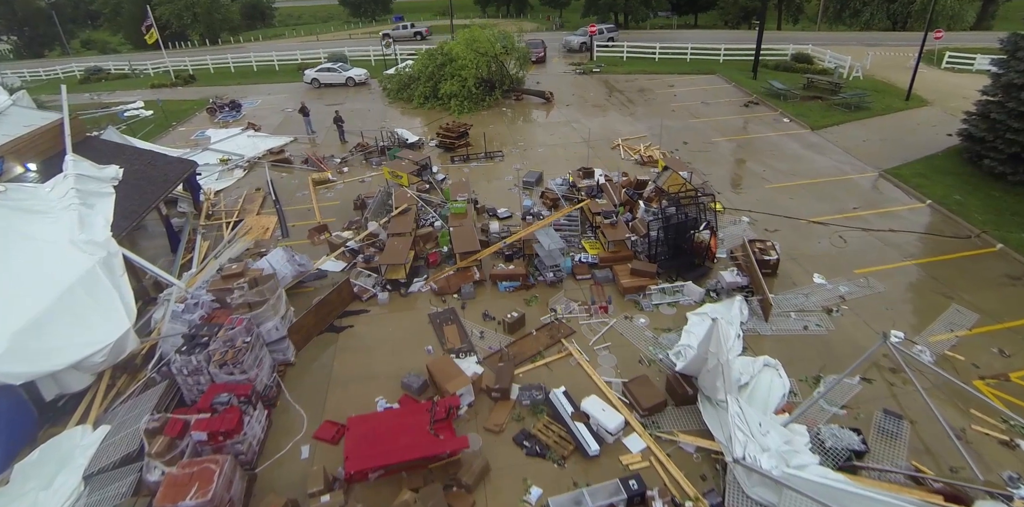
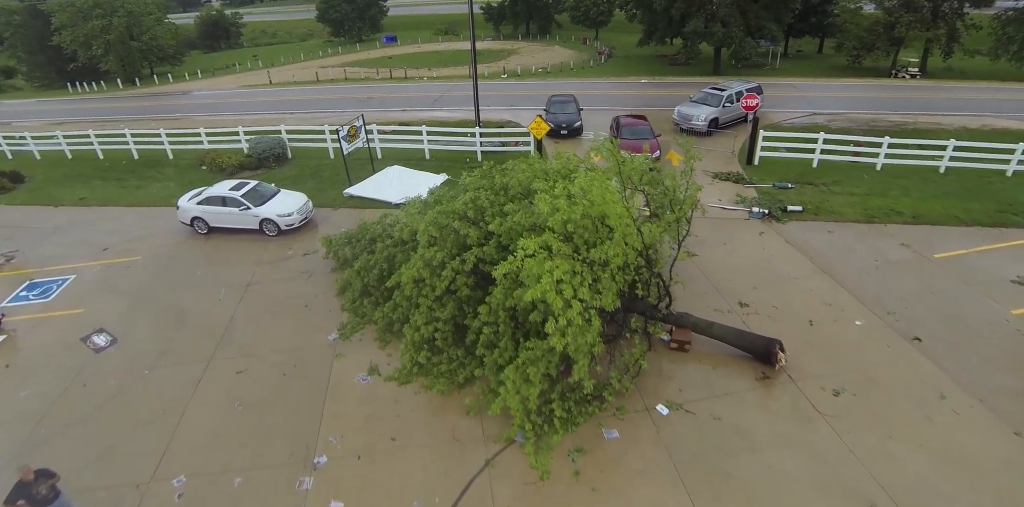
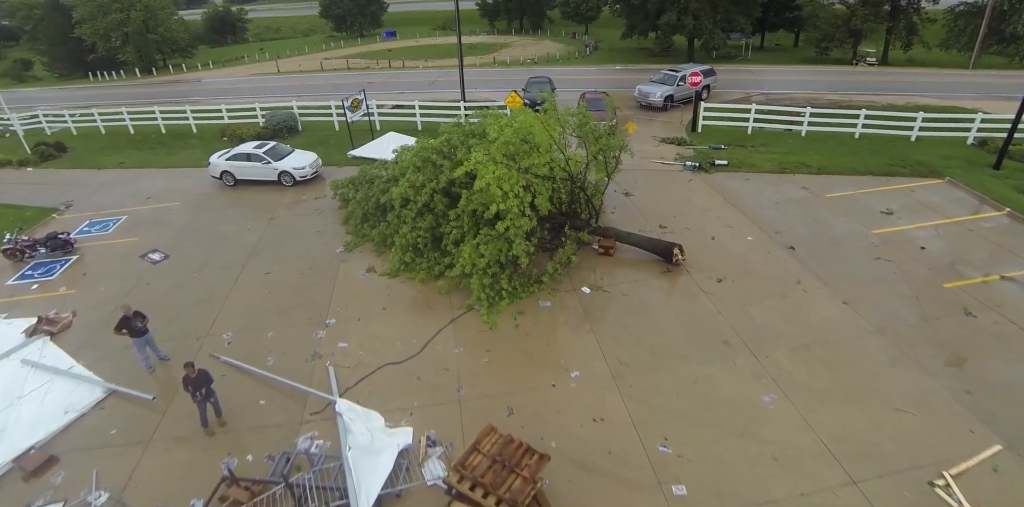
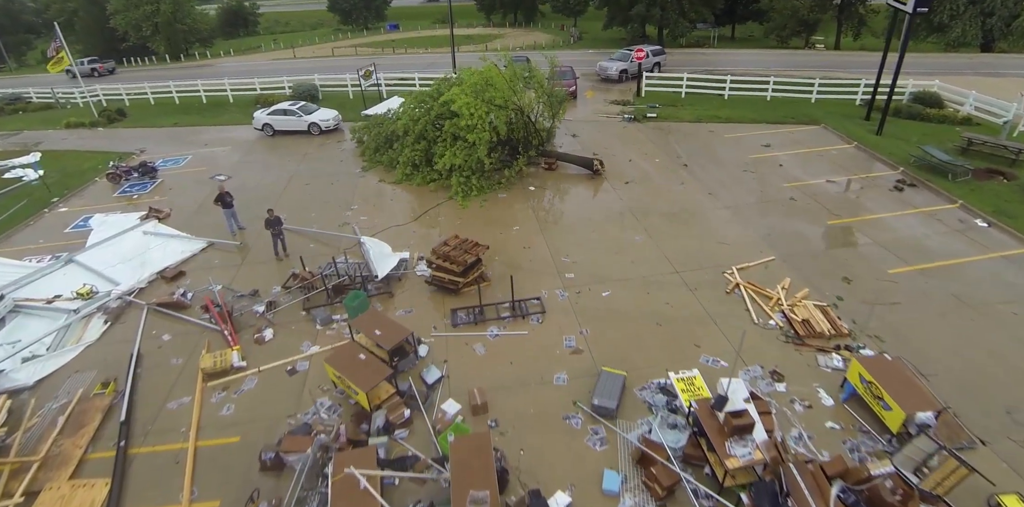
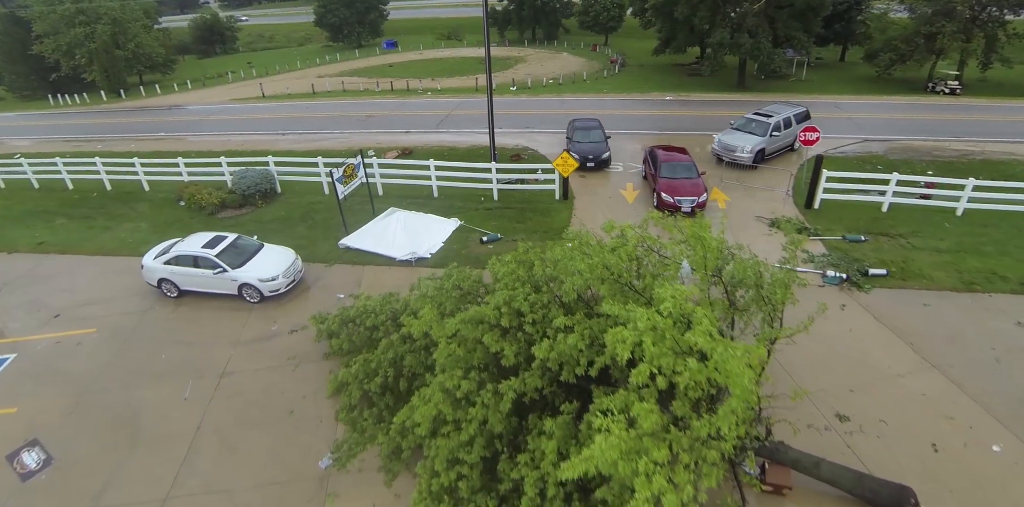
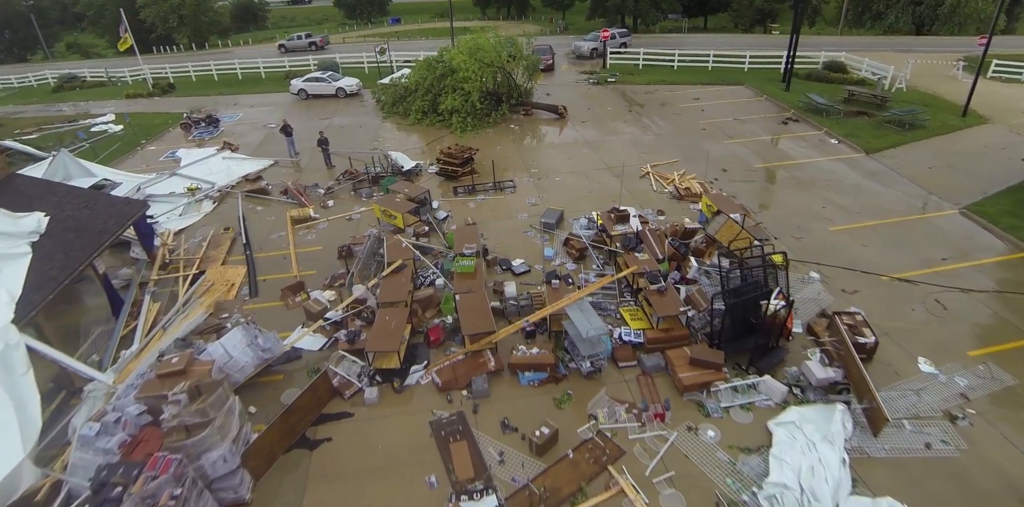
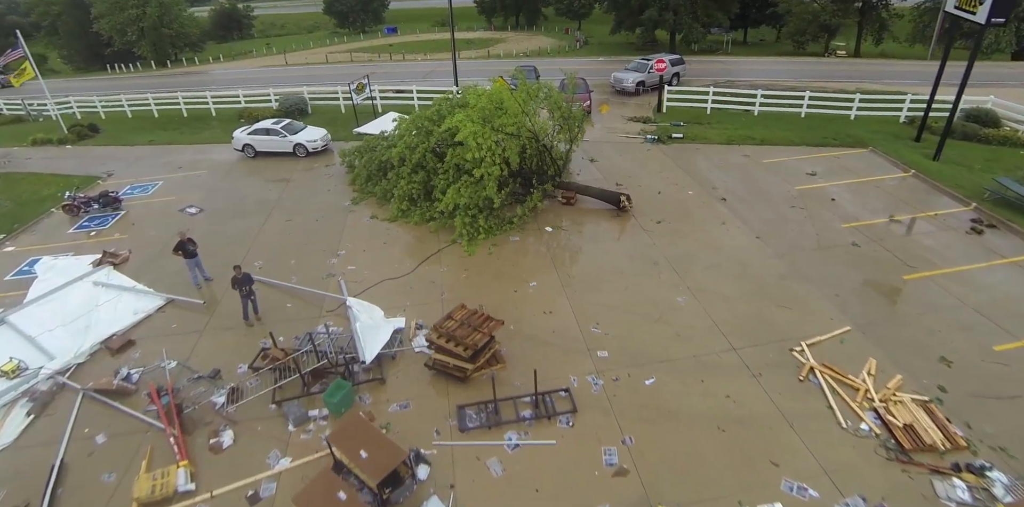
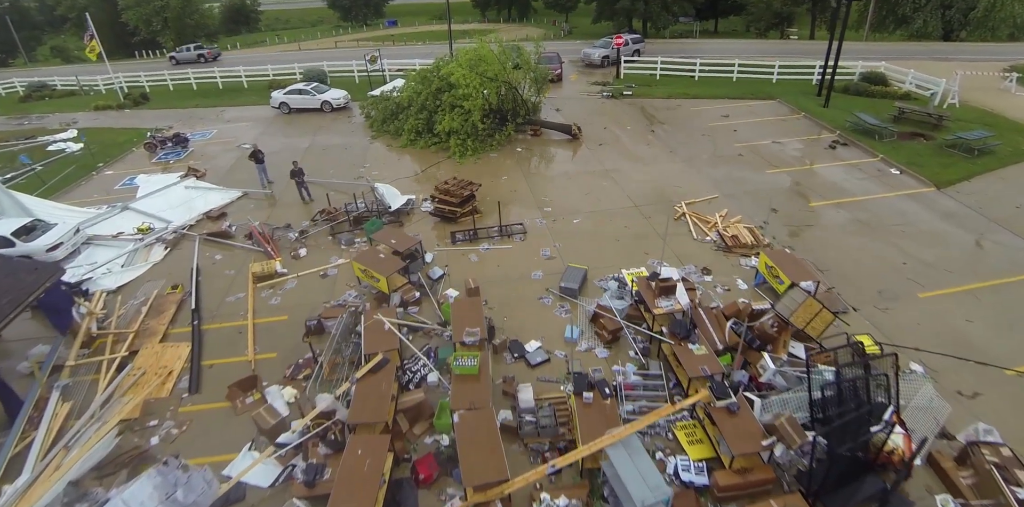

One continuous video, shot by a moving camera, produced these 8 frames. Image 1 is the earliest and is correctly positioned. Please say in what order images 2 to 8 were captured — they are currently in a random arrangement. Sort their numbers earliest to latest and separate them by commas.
6, 8, 4, 7, 3, 2, 5
